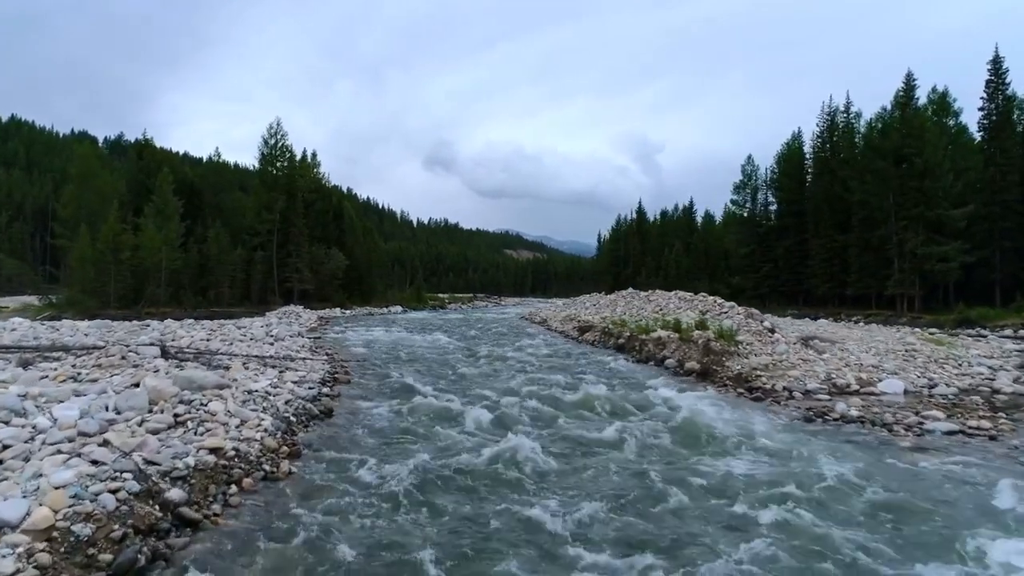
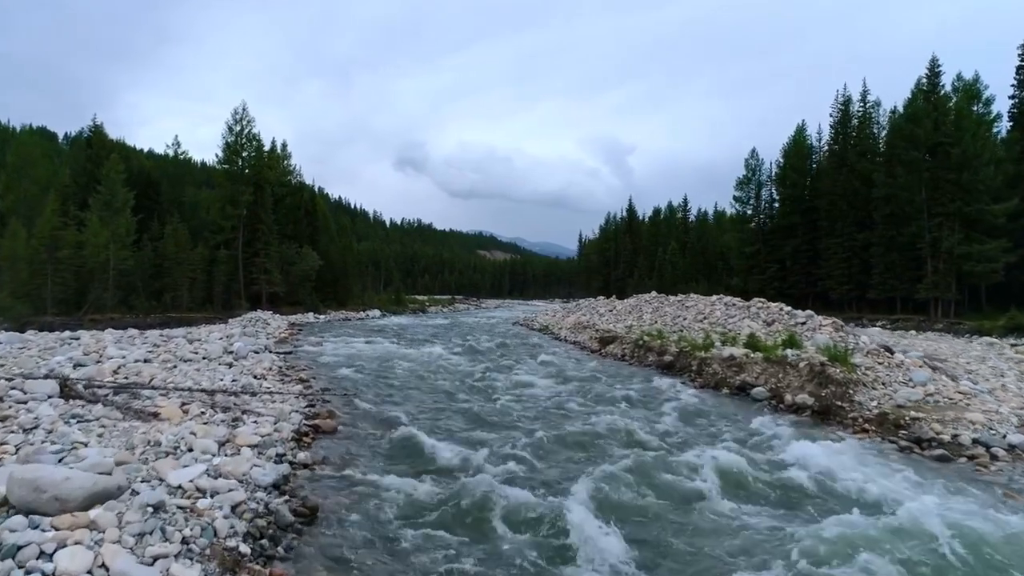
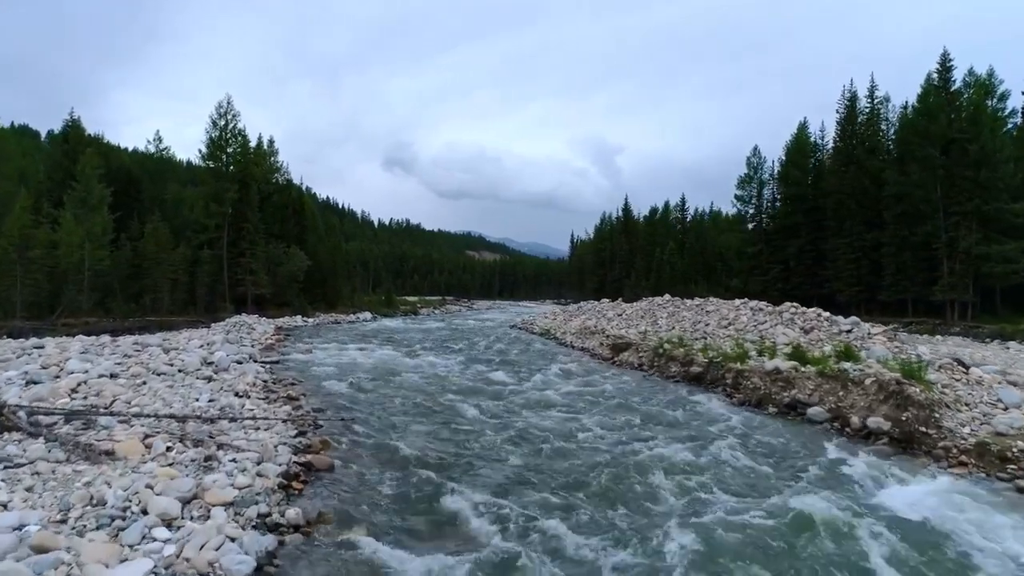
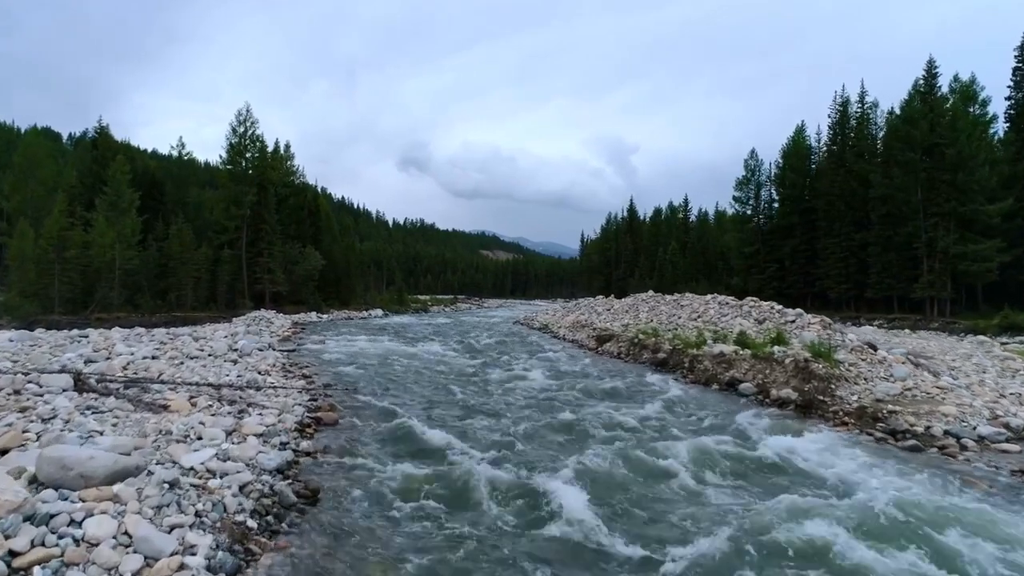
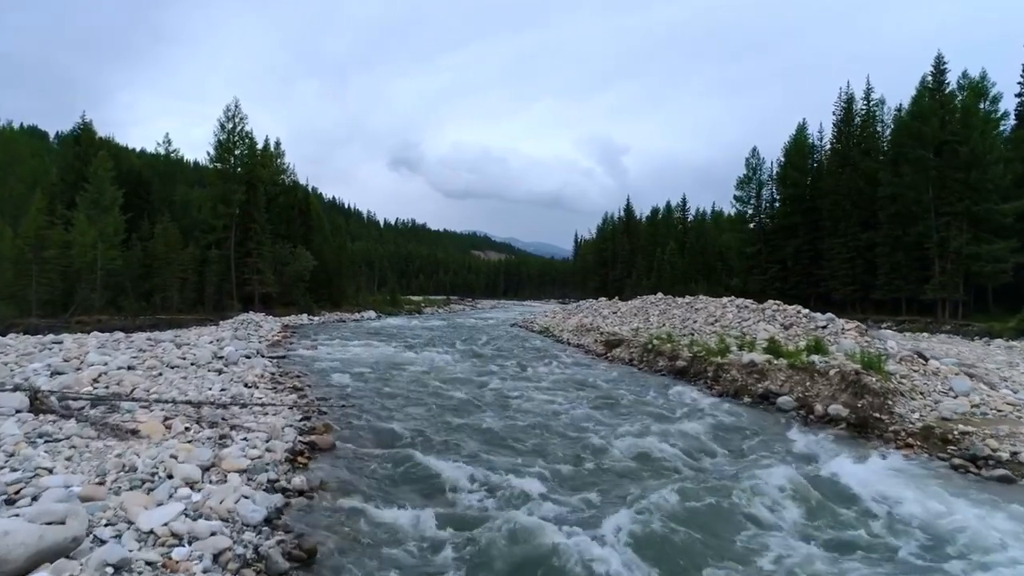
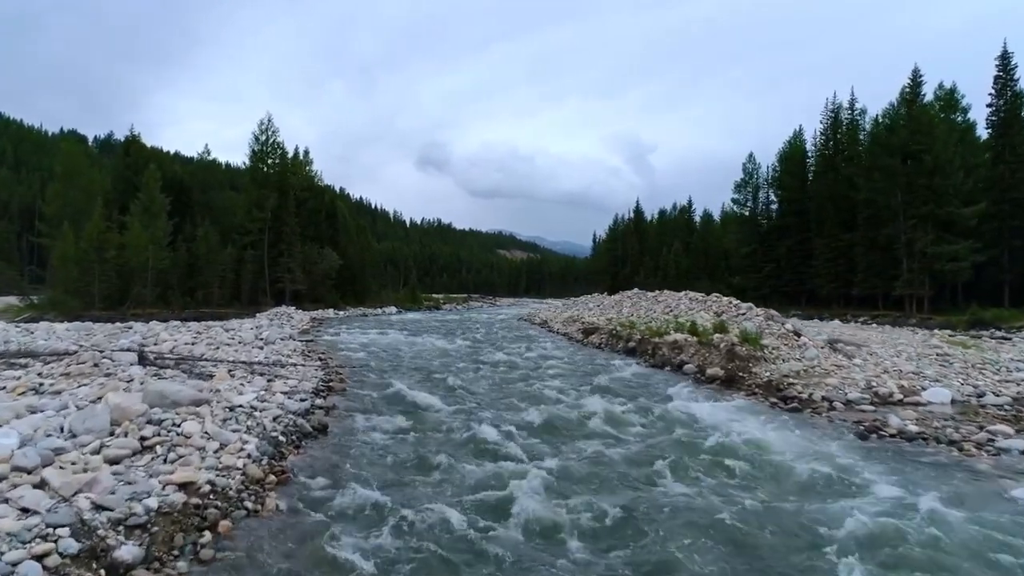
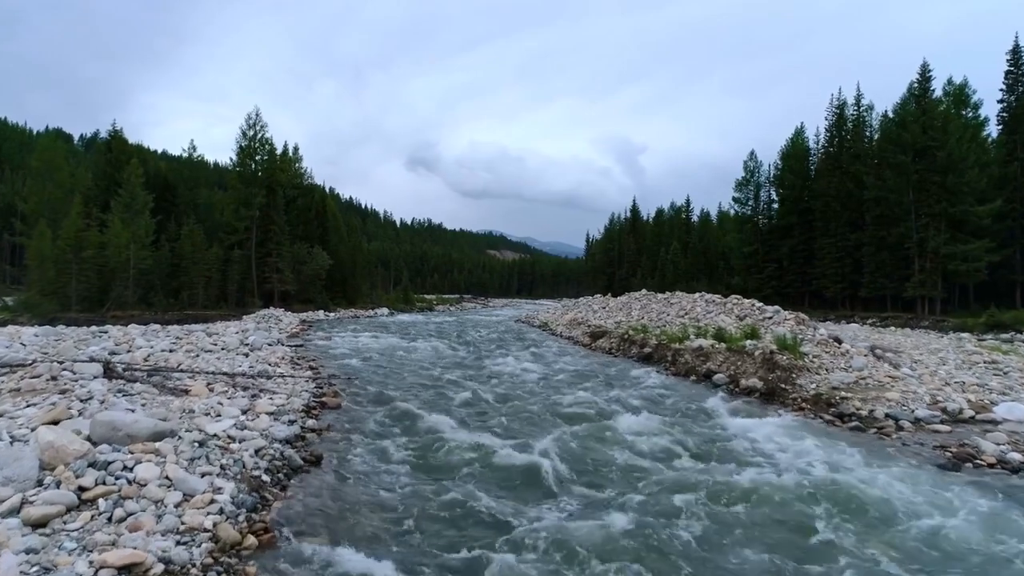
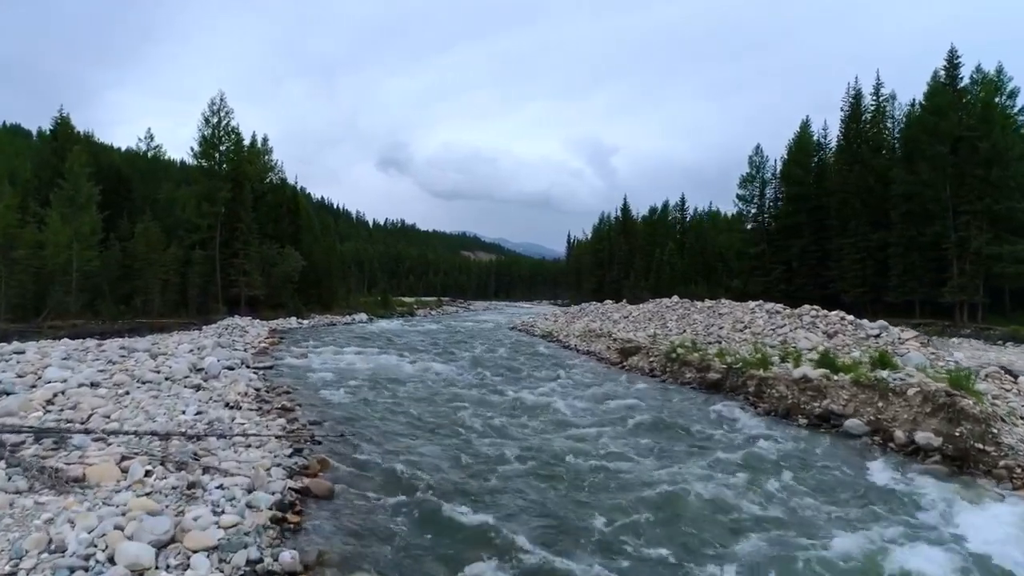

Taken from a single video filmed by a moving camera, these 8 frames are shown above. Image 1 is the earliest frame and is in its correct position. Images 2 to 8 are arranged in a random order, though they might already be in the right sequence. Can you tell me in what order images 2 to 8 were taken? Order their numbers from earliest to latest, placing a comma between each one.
6, 7, 4, 2, 5, 3, 8
